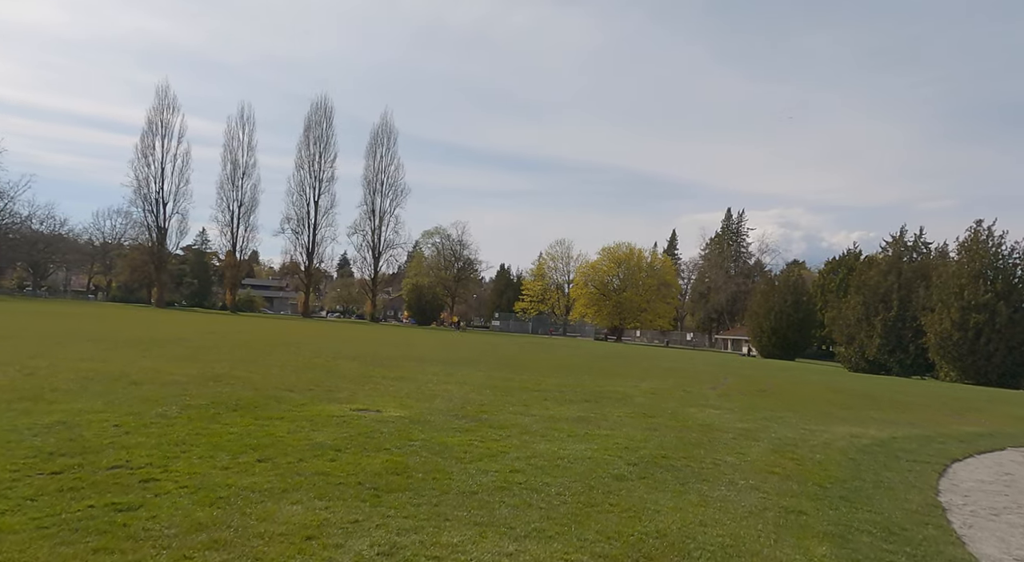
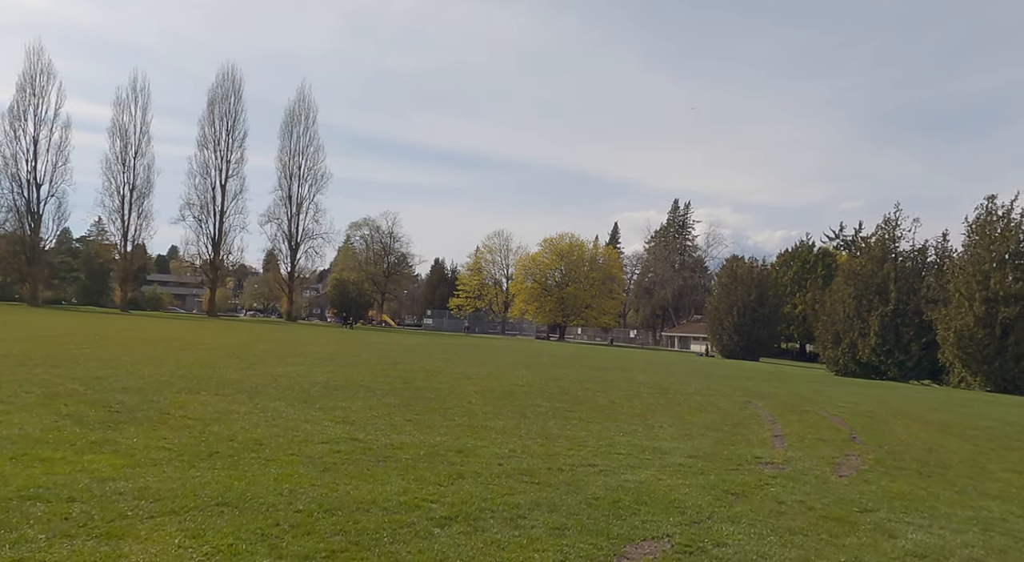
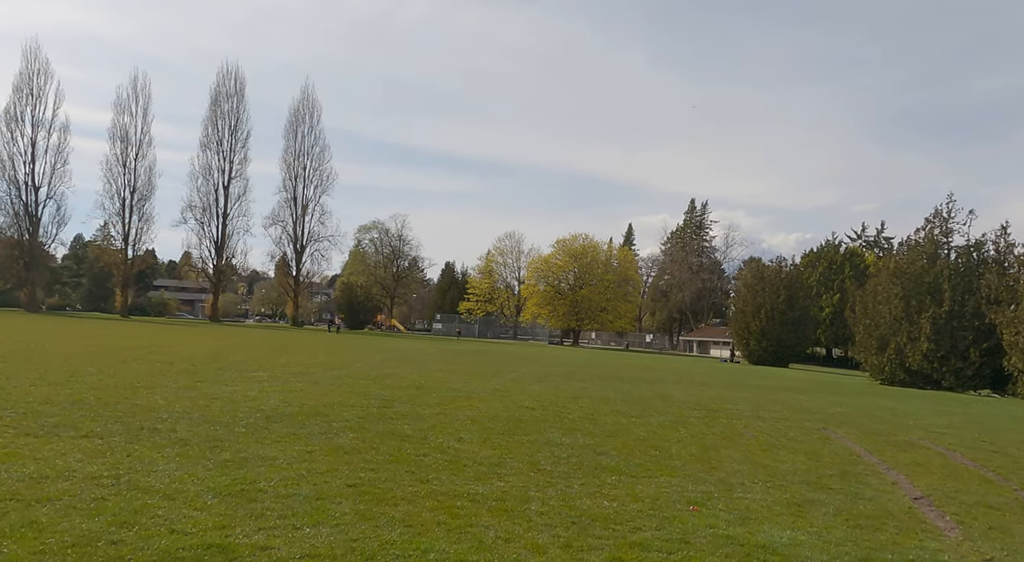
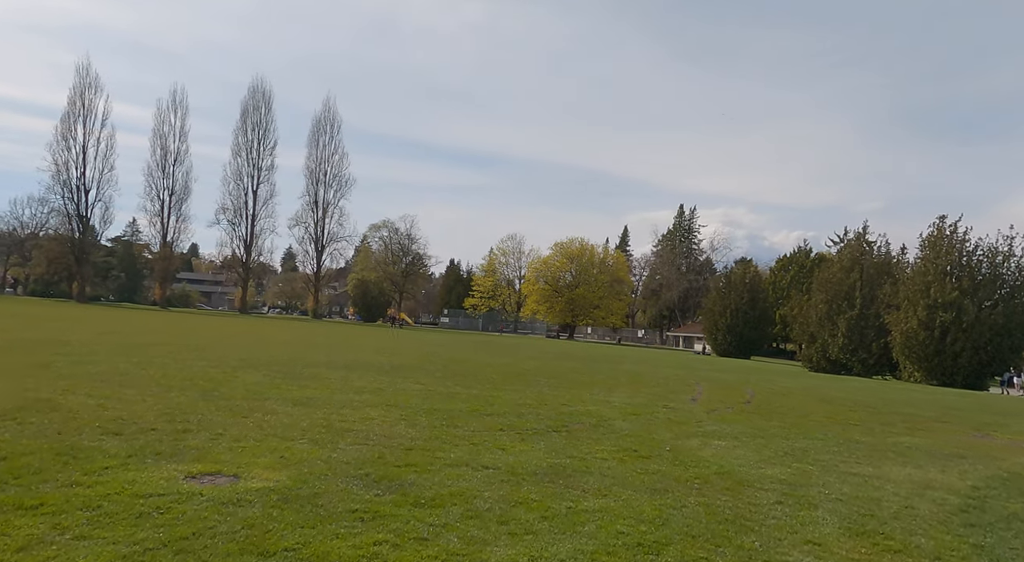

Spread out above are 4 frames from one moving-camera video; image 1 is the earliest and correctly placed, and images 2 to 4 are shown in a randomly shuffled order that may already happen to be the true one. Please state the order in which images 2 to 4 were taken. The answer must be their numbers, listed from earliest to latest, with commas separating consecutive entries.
4, 2, 3
